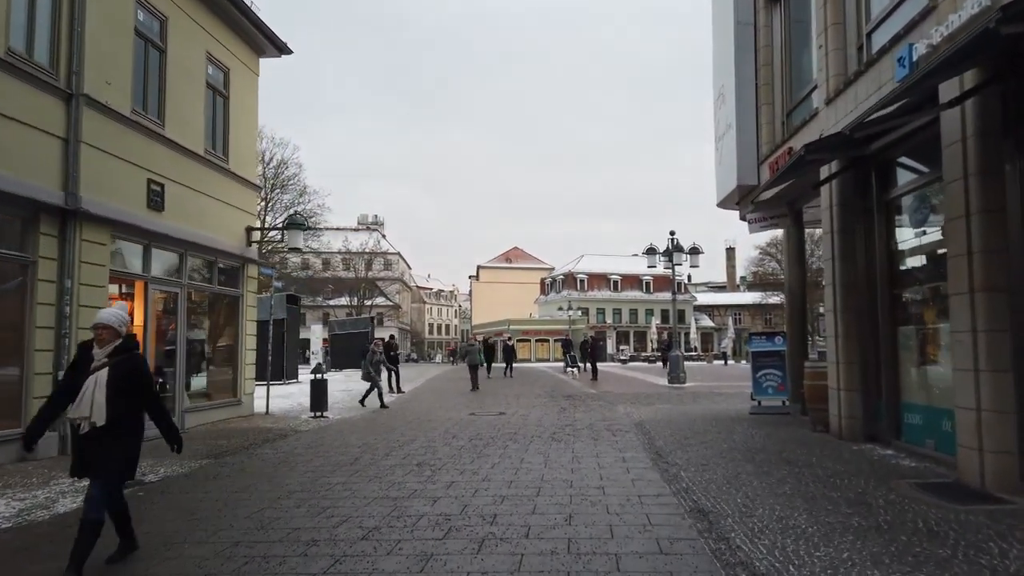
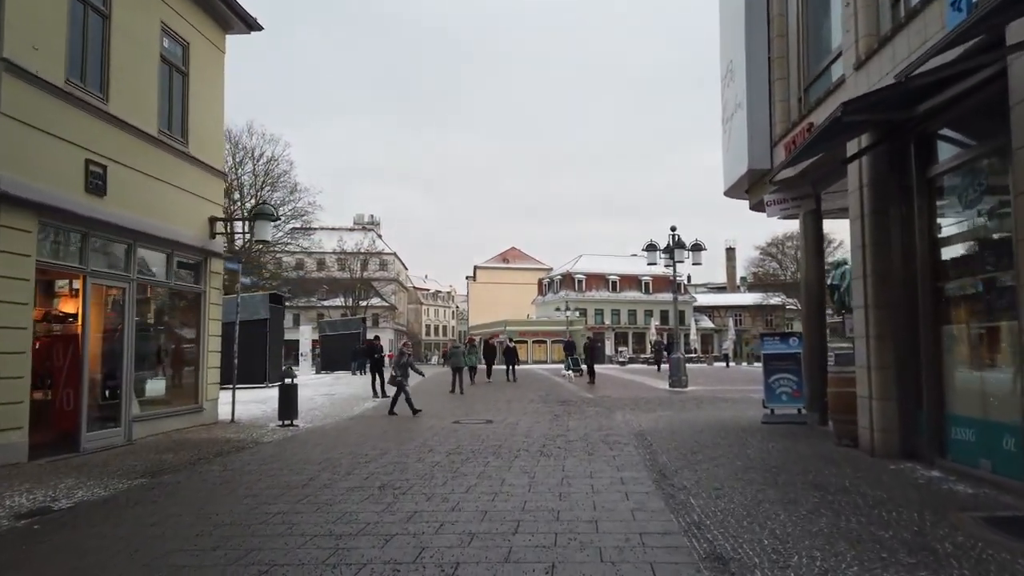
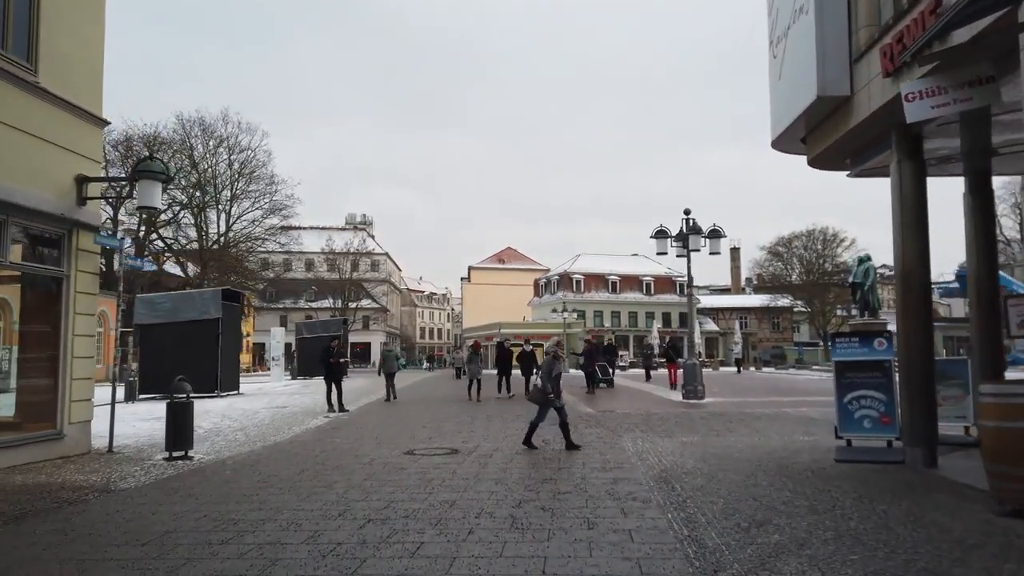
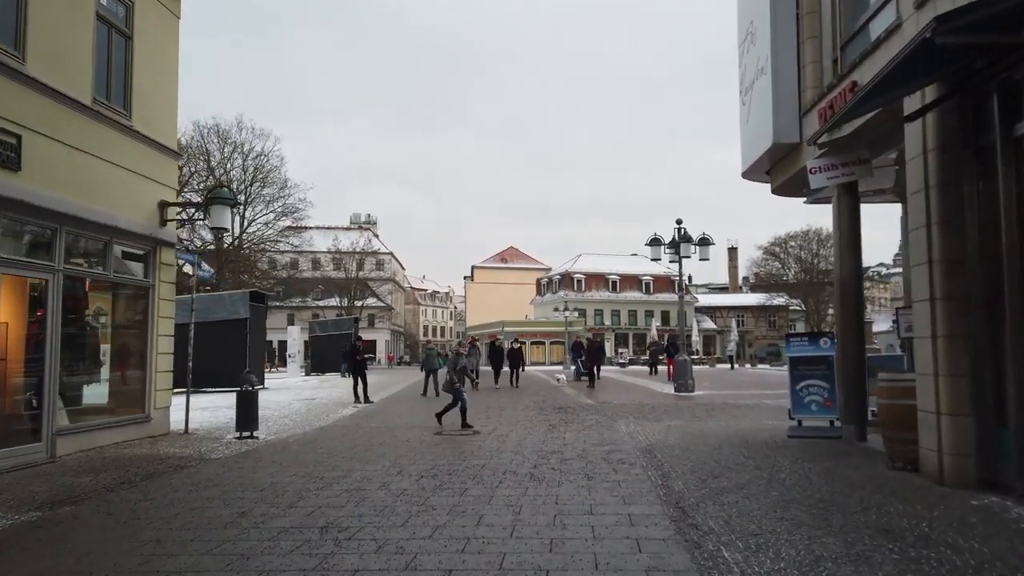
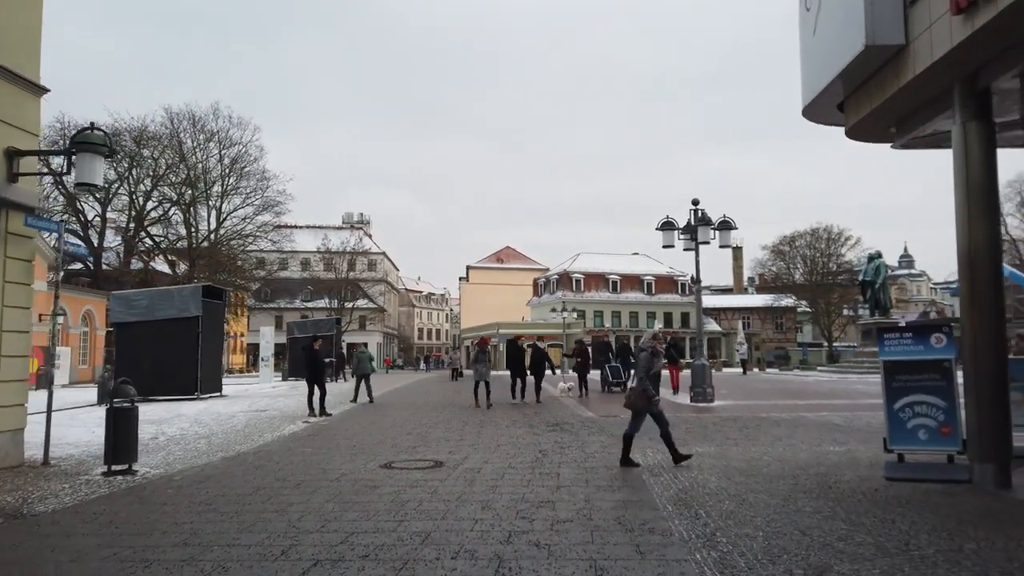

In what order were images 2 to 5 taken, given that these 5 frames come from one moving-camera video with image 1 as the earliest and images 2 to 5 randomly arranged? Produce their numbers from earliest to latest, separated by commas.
2, 4, 3, 5
